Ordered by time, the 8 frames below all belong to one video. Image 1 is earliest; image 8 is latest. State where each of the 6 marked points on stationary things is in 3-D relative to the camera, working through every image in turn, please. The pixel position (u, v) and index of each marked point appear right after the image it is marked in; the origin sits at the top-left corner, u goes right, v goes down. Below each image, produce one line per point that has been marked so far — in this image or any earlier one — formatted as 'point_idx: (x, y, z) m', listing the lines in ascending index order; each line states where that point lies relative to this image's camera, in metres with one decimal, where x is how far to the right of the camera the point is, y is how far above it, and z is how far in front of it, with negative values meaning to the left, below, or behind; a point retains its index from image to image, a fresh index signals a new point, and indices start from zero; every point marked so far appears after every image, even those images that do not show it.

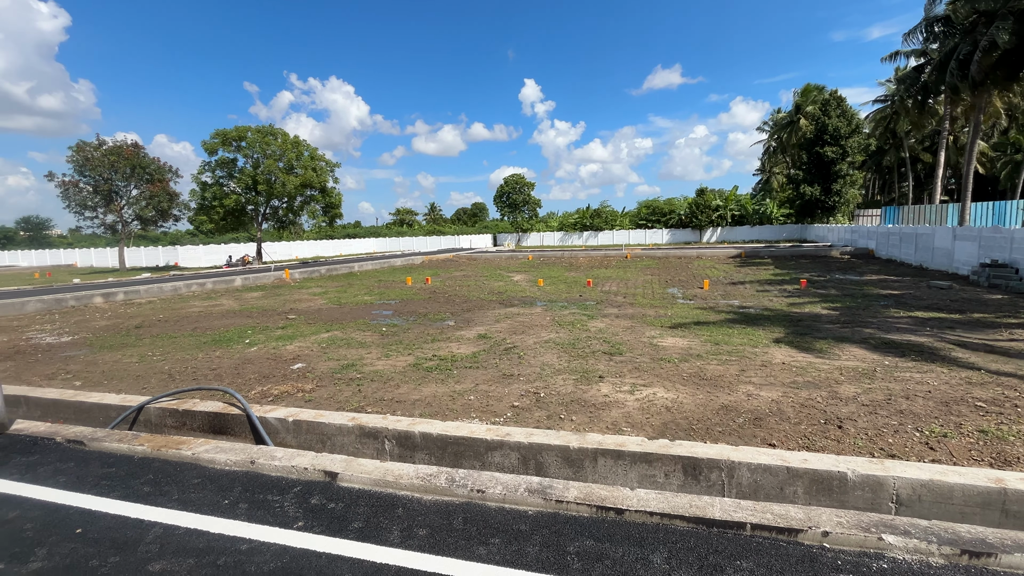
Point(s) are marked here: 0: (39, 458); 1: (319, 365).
0: (-4.2, -1.5, +4.1) m
1: (-3.7, -1.5, +8.8) m
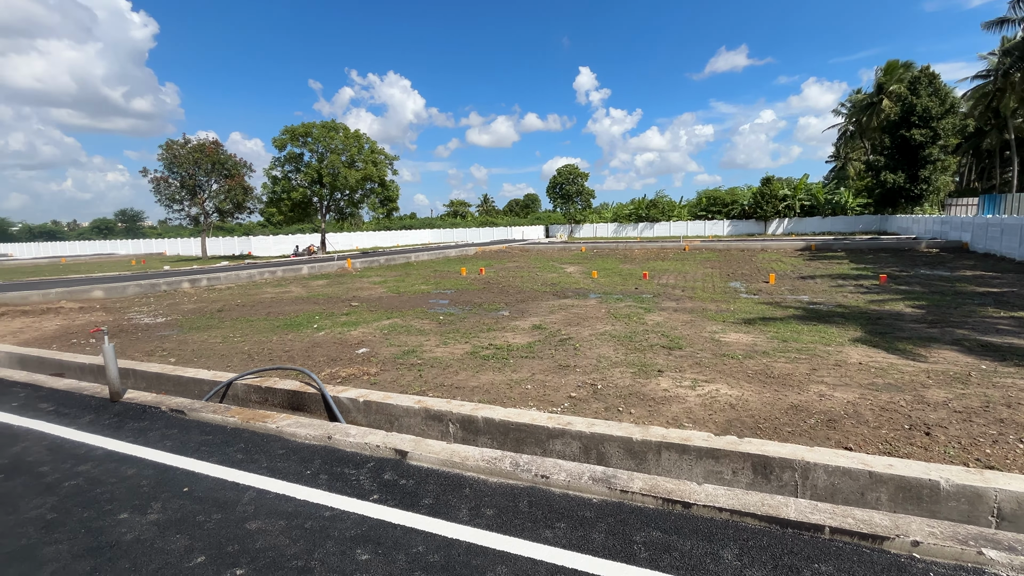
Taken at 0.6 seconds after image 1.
0: (-3.6, -1.4, +4.6) m
1: (-2.6, -1.3, +9.3) m
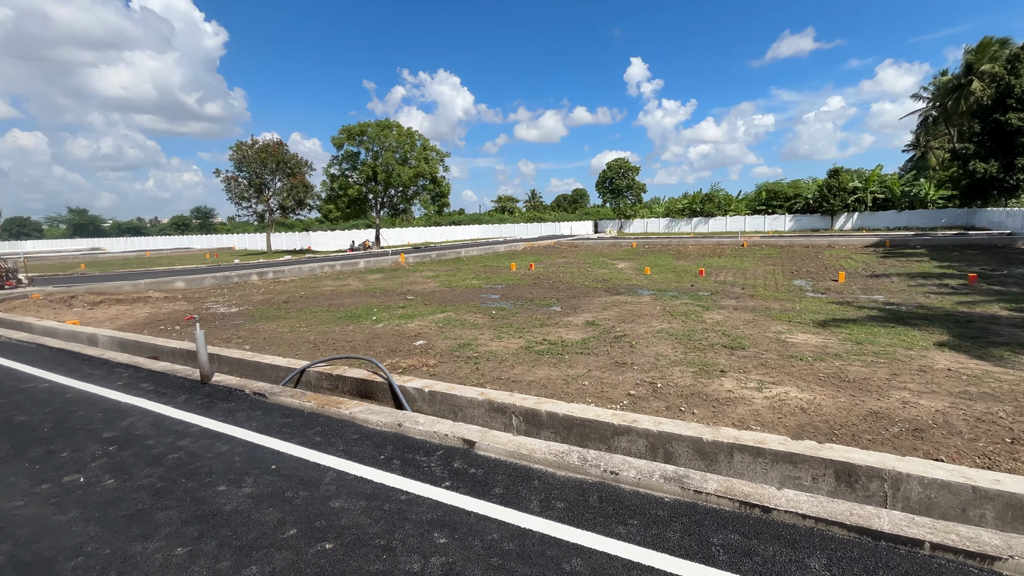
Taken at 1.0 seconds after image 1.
0: (-3.0, -1.3, +4.9) m
1: (-1.5, -1.1, +9.5) m
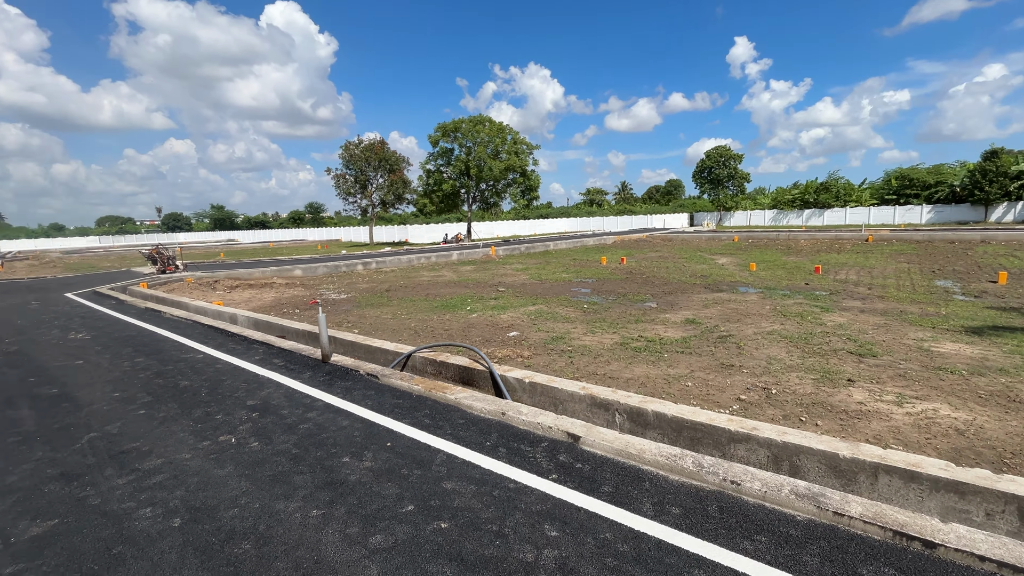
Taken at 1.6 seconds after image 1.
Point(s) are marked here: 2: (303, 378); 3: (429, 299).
0: (-1.9, -1.1, +5.3) m
1: (+0.4, -1.0, +9.6) m
2: (-2.6, -1.1, +5.6) m
3: (-2.7, -0.3, +14.7) m
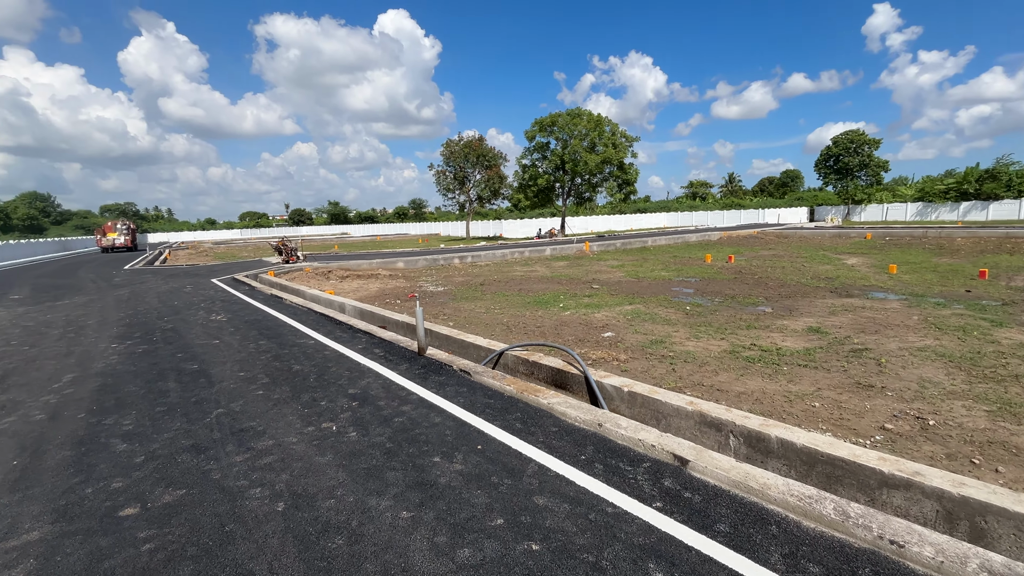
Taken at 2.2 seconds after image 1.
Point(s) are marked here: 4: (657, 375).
0: (-0.8, -1.1, +5.3) m
1: (+2.3, -1.0, +9.0) m
2: (-1.4, -1.0, +5.7) m
3: (+0.3, -0.2, +14.7) m
4: (+2.1, -1.3, +6.6) m
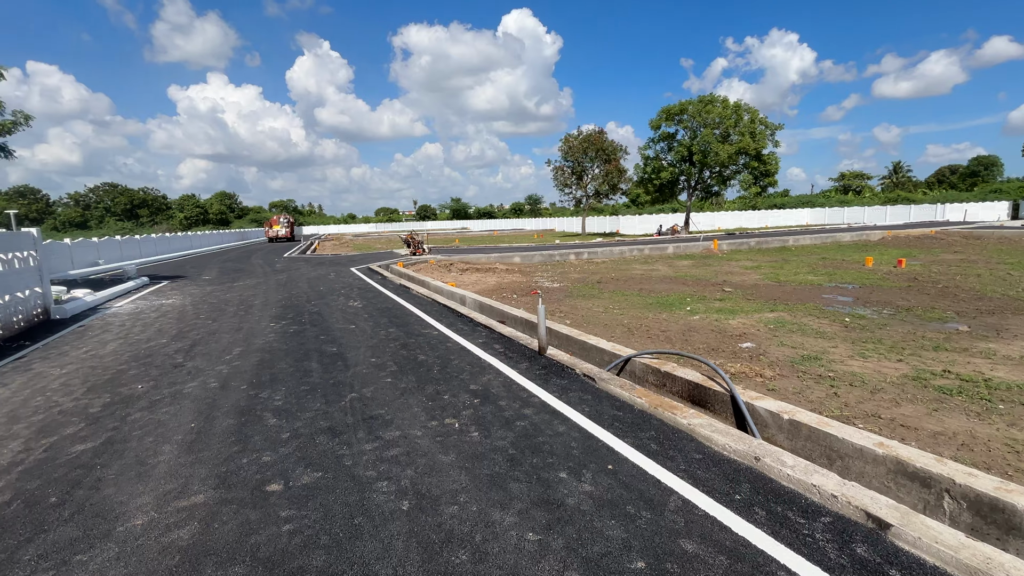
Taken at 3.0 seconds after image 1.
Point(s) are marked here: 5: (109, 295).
0: (+0.6, -1.0, +5.0) m
1: (+4.5, -1.0, +7.9) m
2: (+0.1, -1.0, +5.6) m
3: (+3.9, -0.2, +13.8) m
4: (+3.7, -1.4, +5.6) m
5: (-10.5, -0.2, +11.9) m
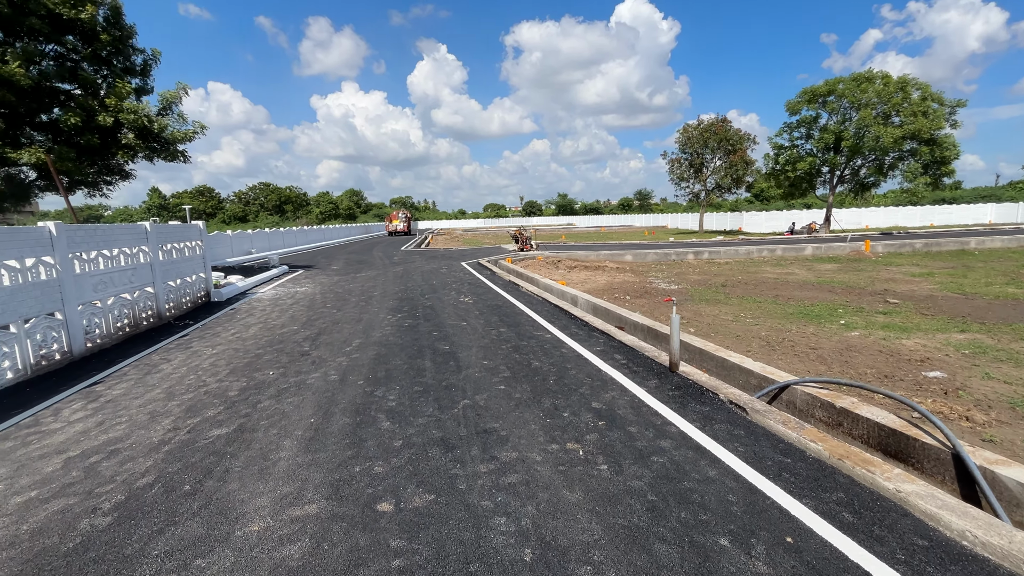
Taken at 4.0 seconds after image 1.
0: (+1.8, -1.1, +4.2) m
1: (+6.2, -1.3, +6.1) m
2: (+1.4, -1.0, +4.8) m
3: (+7.0, -0.4, +12.0) m
4: (+5.0, -1.6, +4.1) m
5: (-7.5, +0.2, +13.4) m
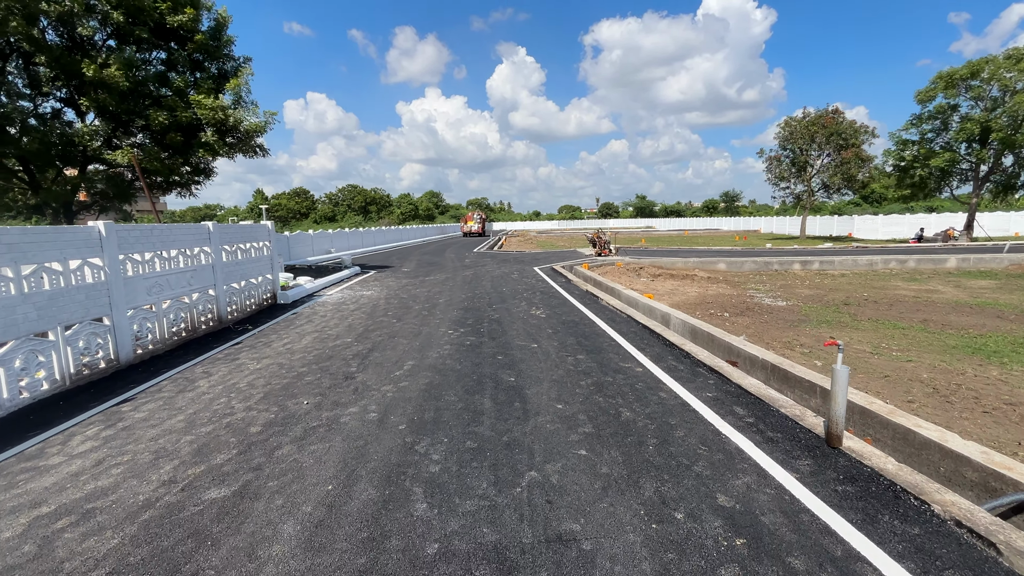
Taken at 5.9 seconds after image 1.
0: (+2.4, -1.4, +2.6) m
1: (+7.0, -1.7, +3.8) m
2: (+2.1, -1.3, +3.3) m
3: (+8.7, -0.8, +9.5) m
4: (+5.4, -1.9, +2.0) m
5: (-5.4, +0.1, +13.1) m
